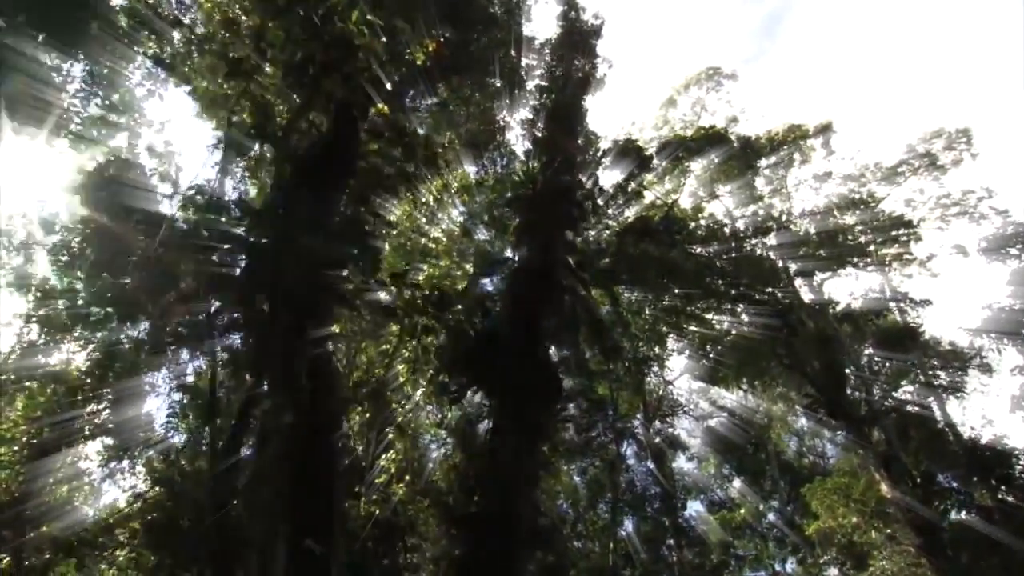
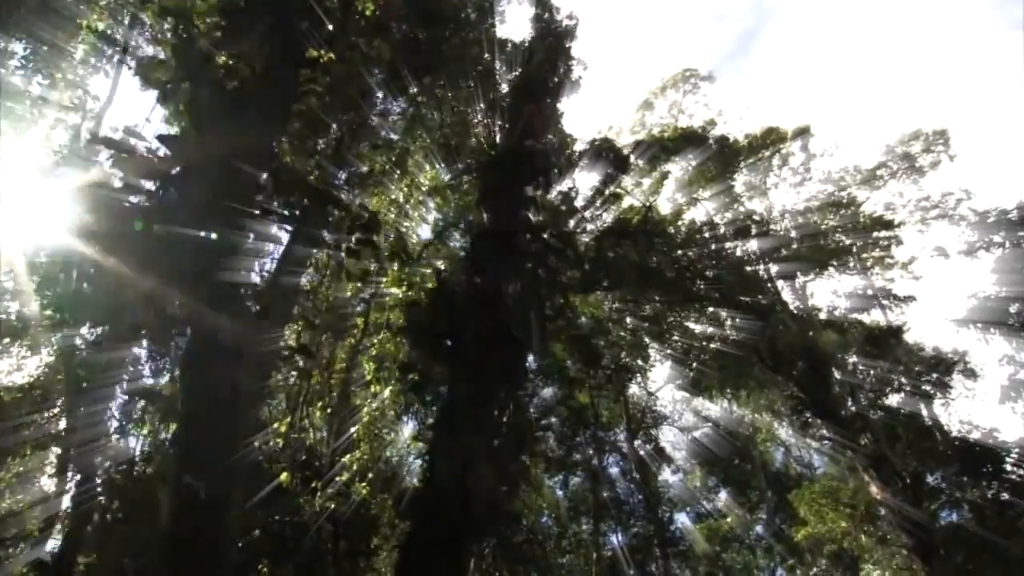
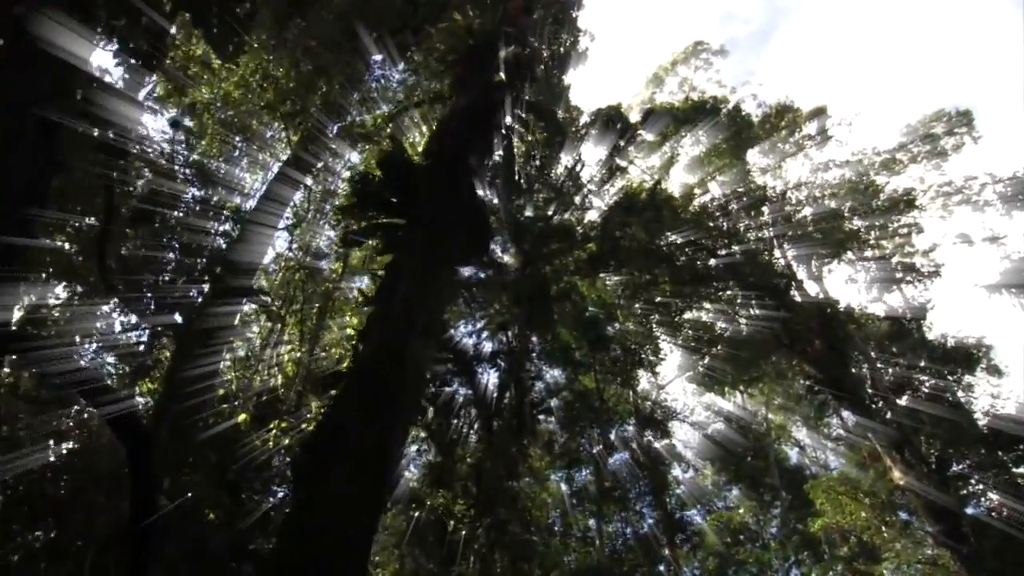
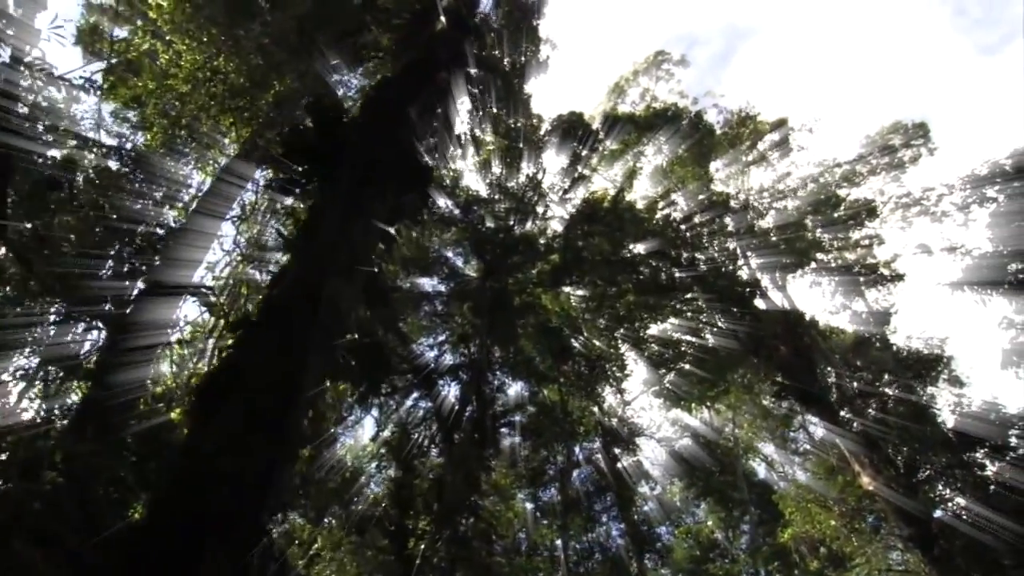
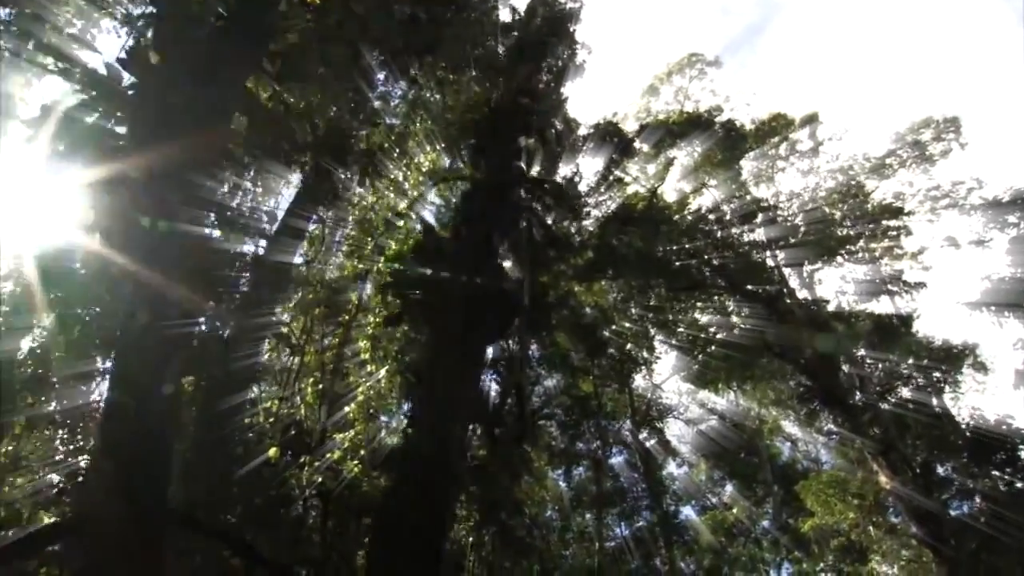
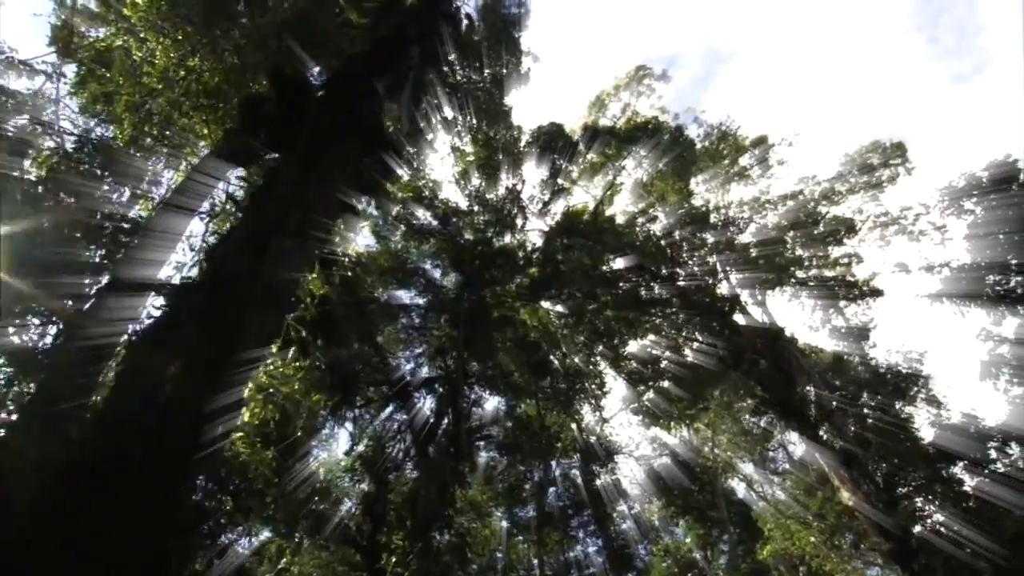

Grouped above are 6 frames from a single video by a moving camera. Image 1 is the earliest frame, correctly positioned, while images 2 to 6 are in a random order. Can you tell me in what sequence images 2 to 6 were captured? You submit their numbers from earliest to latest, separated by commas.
2, 5, 3, 4, 6
